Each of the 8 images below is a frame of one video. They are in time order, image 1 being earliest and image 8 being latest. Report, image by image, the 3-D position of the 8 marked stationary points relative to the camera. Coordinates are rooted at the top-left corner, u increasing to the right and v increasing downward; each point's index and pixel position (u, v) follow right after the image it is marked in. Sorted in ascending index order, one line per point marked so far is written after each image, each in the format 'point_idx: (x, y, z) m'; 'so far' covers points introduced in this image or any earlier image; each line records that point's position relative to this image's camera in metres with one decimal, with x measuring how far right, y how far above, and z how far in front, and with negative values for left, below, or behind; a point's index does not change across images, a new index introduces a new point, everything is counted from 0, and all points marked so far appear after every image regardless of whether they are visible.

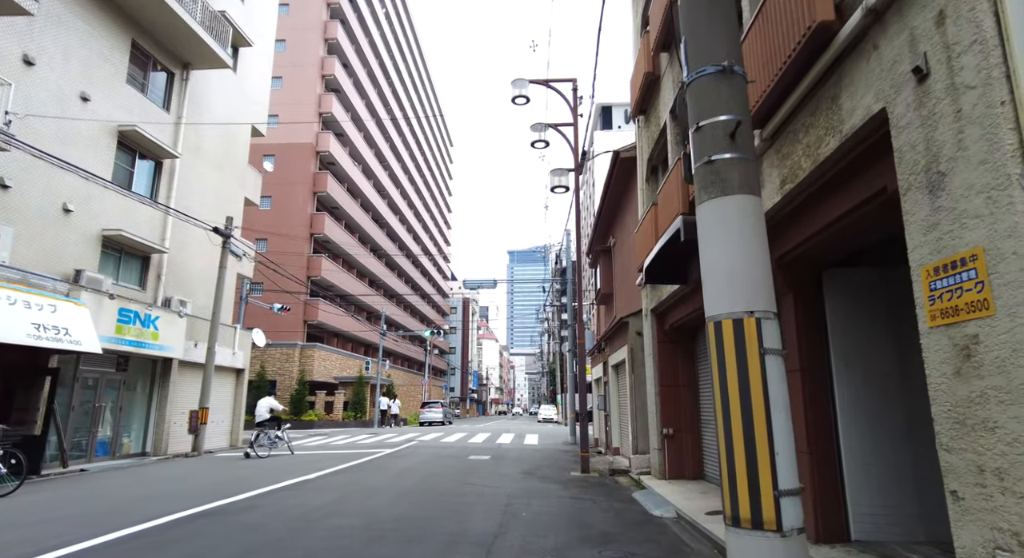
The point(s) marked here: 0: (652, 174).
0: (+2.8, +2.1, +11.5) m
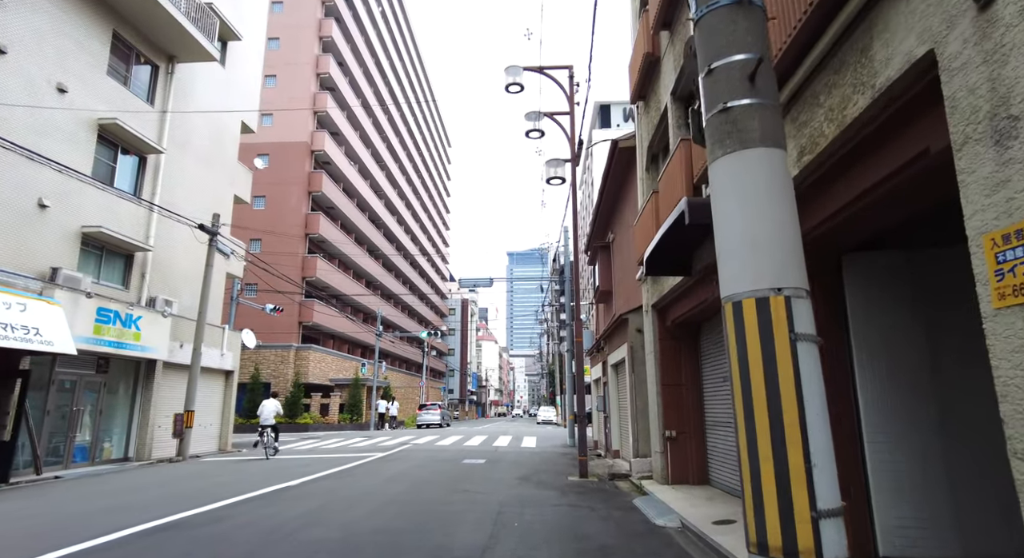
0: (+2.6, +2.2, +10.9) m
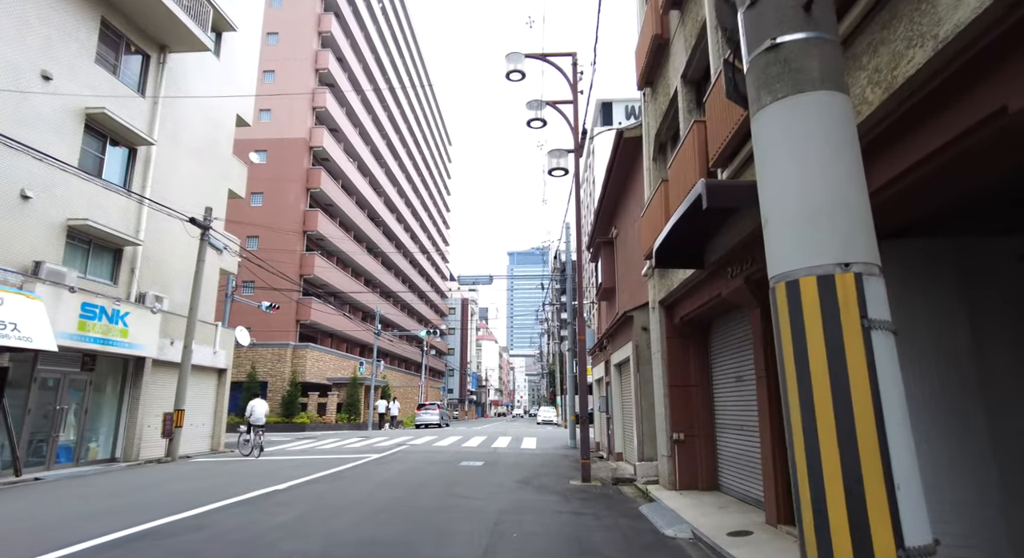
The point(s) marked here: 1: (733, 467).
0: (+2.6, +2.3, +10.4) m
1: (+3.3, -2.8, +8.6) m
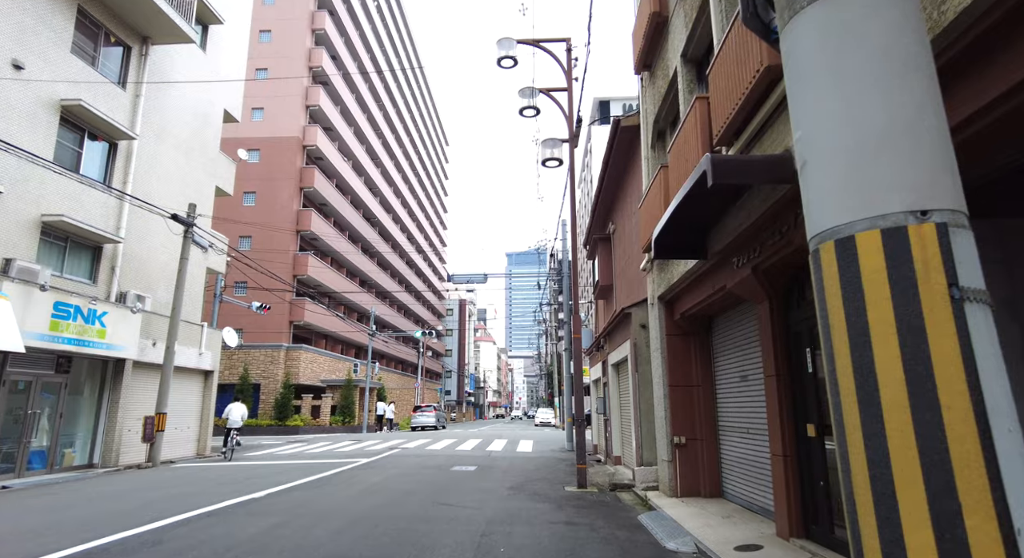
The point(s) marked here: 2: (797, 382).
0: (+2.5, +2.4, +9.9) m
1: (+3.1, -2.7, +8.0) m
2: (+2.9, -1.0, +5.8) m
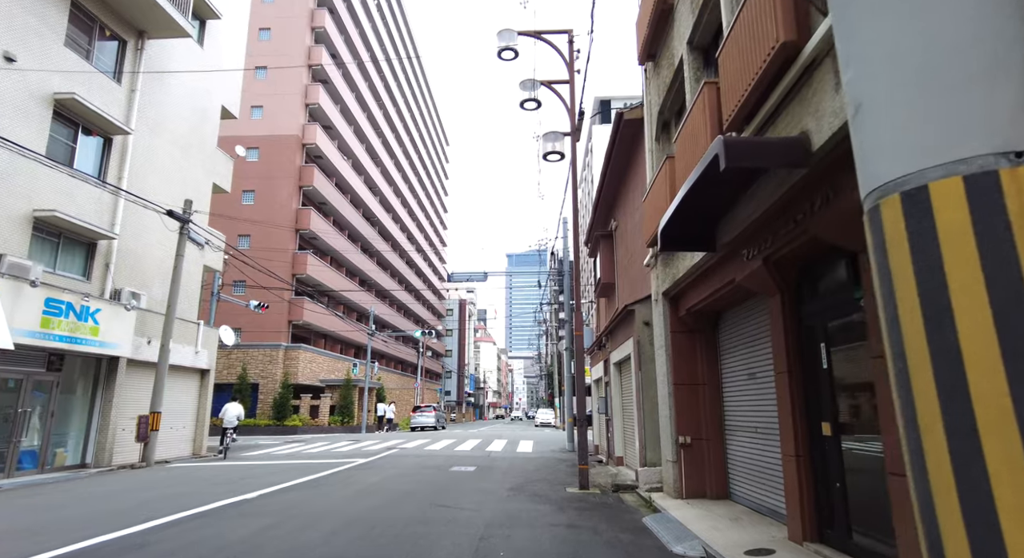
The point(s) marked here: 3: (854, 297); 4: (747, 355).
0: (+2.5, +2.5, +9.6) m
1: (+3.1, -2.6, +7.7) m
2: (+2.9, -1.0, +5.6) m
3: (+2.9, -0.1, +4.8) m
4: (+3.0, -1.0, +7.5) m
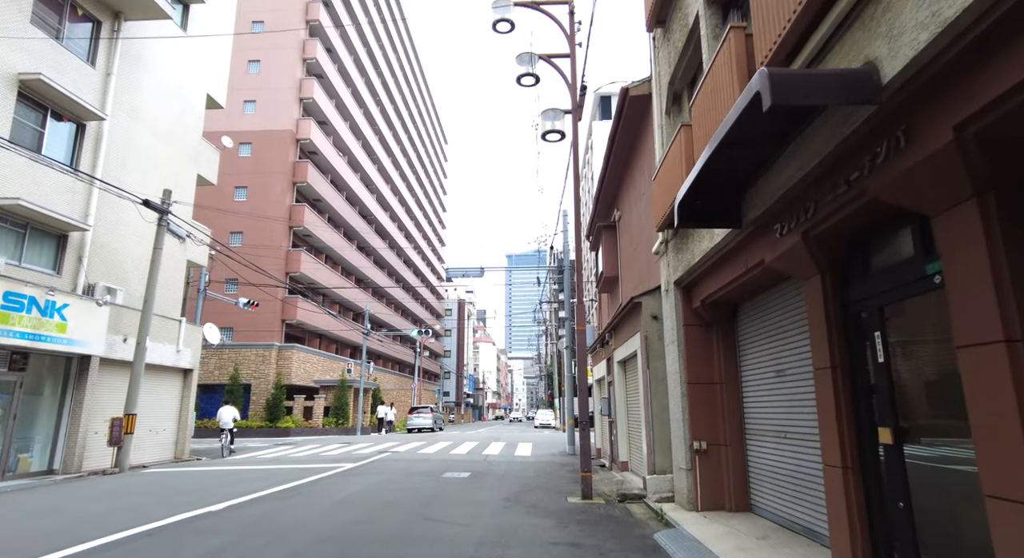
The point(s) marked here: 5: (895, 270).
0: (+2.4, +2.6, +8.7) m
1: (+3.1, -2.4, +6.8) m
2: (+2.8, -0.8, +4.7) m
3: (+2.8, 0.0, +3.9) m
4: (+3.0, -0.8, +6.6) m
5: (+2.8, +0.1, +4.2) m
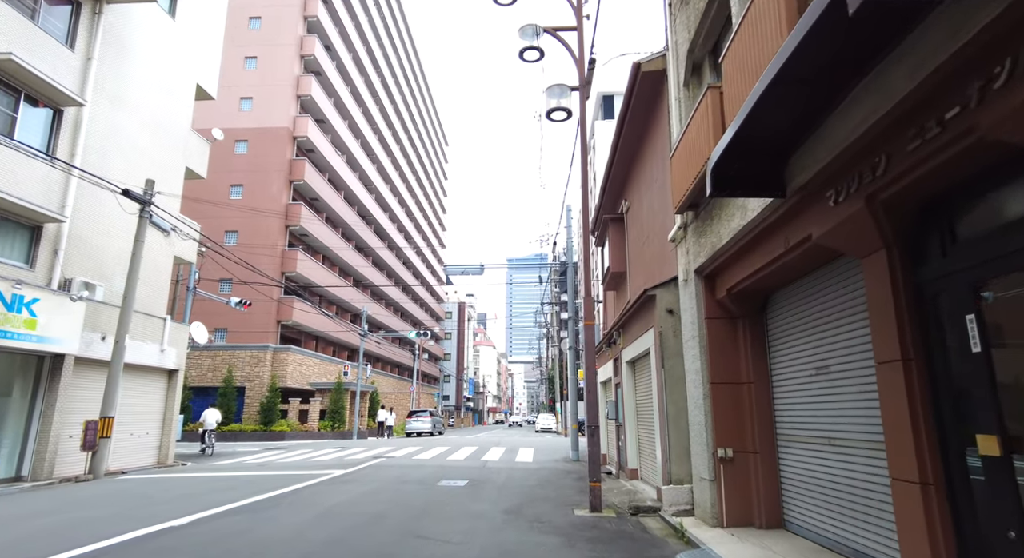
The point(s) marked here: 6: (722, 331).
0: (+2.5, +2.8, +7.8) m
1: (+3.1, -2.3, +6.0) m
2: (+2.8, -0.6, +3.8) m
3: (+2.8, +0.2, +3.1) m
4: (+3.0, -0.6, +5.7) m
5: (+2.8, +0.2, +3.4) m
6: (+2.6, -0.6, +7.2) m
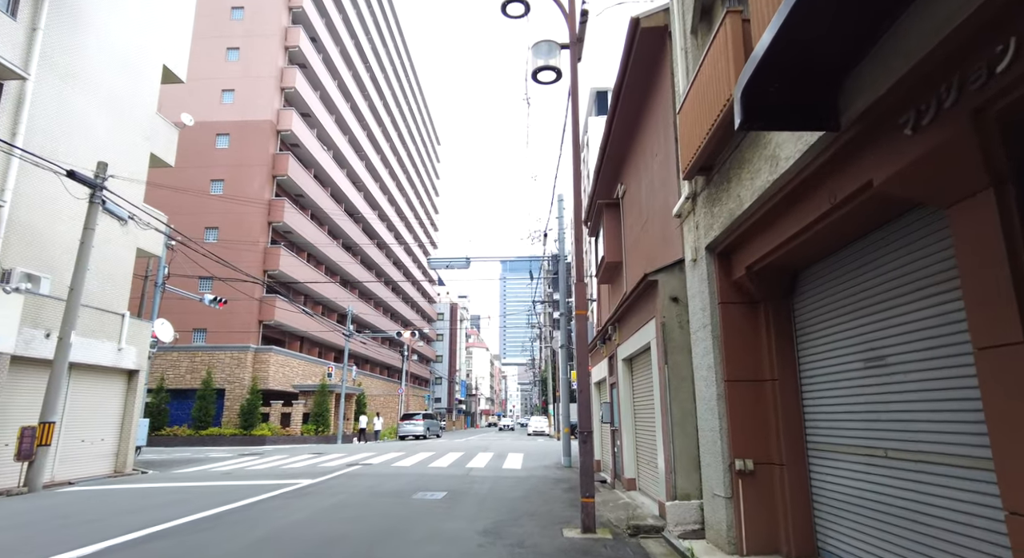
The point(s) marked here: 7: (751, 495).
0: (+2.2, +3.0, +6.7) m
1: (+2.8, -2.0, +4.8) m
2: (+2.6, -0.3, +2.6) m
3: (+2.6, +0.5, +1.9) m
4: (+2.8, -0.4, +4.5) m
5: (+2.6, +0.5, +2.2) m
6: (+2.4, -0.4, +6.0) m
7: (+2.3, -2.1, +5.5) m
